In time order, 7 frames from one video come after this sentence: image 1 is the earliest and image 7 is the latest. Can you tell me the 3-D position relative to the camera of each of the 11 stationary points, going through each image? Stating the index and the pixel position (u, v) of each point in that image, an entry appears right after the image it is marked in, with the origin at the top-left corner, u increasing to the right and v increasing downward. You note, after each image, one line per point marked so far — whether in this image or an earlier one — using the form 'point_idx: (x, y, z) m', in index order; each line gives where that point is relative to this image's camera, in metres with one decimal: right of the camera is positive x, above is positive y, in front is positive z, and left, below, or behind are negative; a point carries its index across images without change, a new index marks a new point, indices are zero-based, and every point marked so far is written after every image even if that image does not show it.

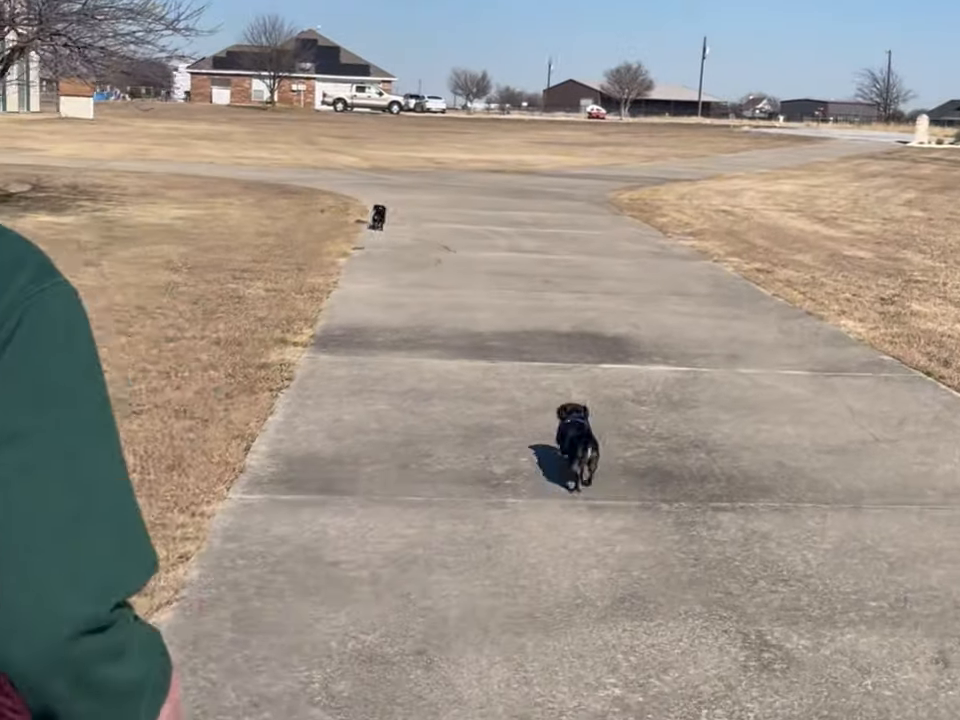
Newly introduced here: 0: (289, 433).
0: (-0.7, -0.3, +5.2) m
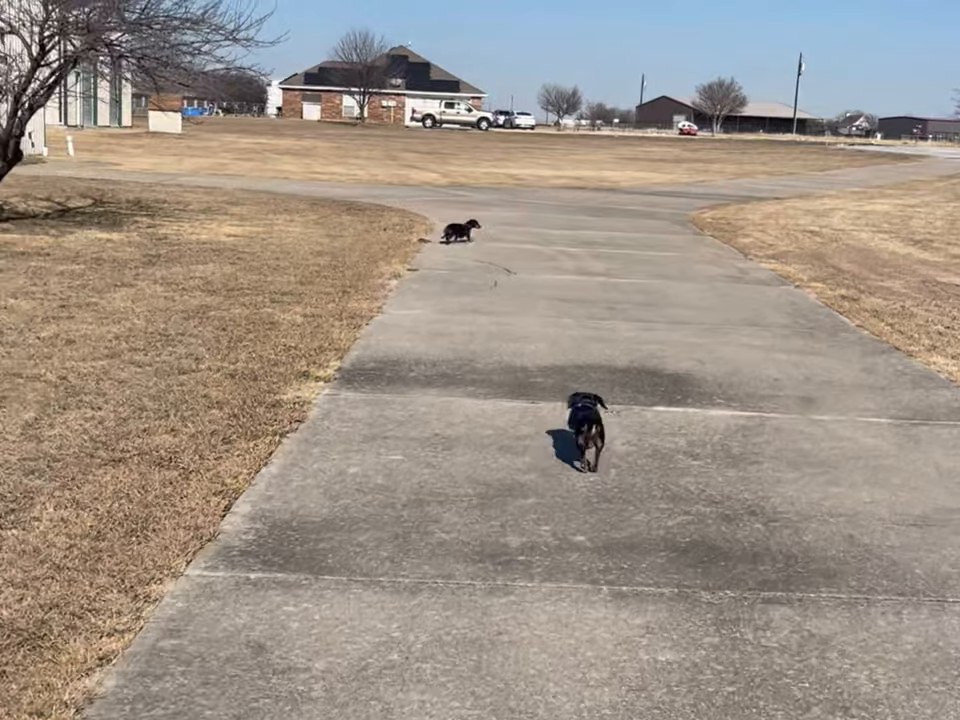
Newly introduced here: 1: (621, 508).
0: (-0.6, -0.4, +4.5) m
1: (+0.5, -0.5, +4.5) m
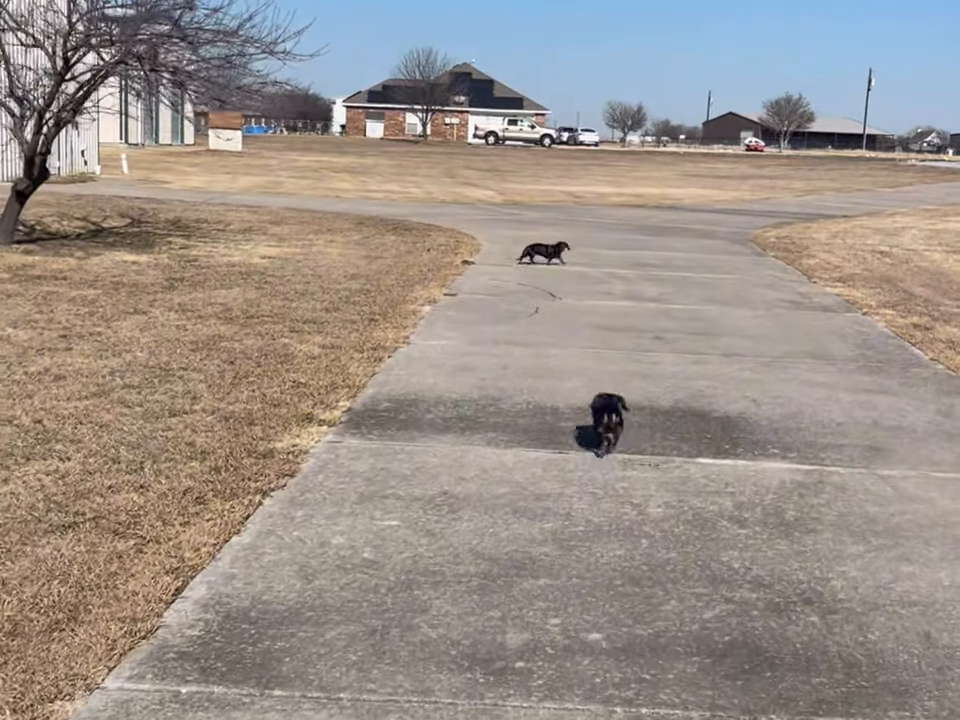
0: (-0.6, -0.6, +3.8) m
1: (+0.5, -0.6, +3.7) m
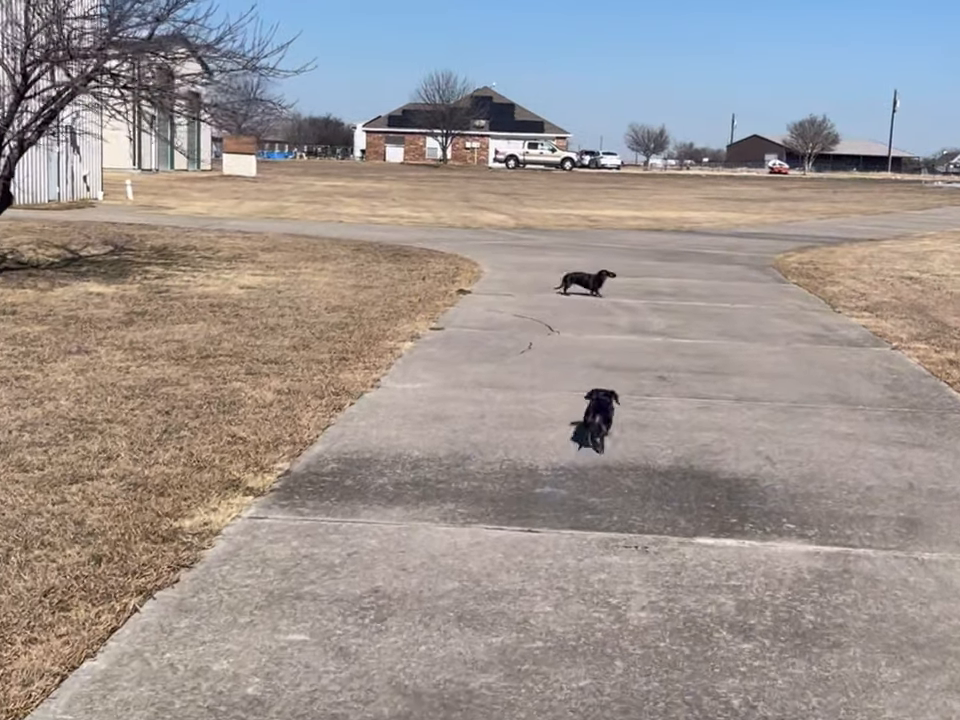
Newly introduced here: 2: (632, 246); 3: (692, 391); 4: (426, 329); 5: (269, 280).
0: (-0.8, -0.7, +2.9) m
1: (+0.3, -0.8, +2.8) m
2: (+2.1, +1.6, +19.4) m
3: (+1.1, -0.2, +7.2) m
4: (-0.4, +0.2, +9.3) m
5: (-1.9, +0.7, +12.2) m
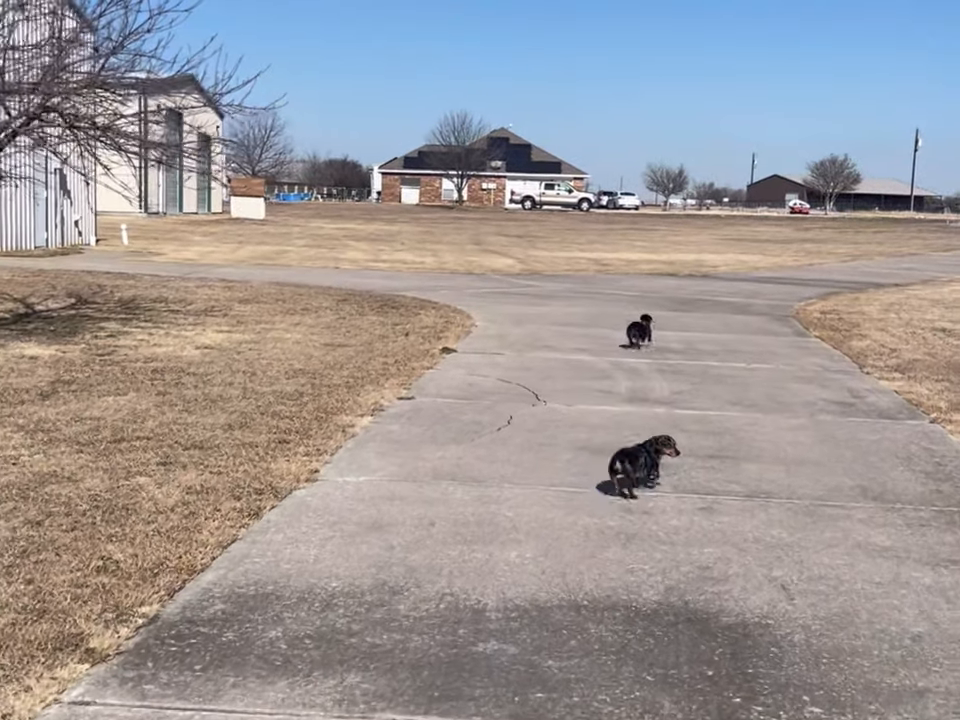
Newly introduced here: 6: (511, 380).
0: (-1.1, -1.0, +1.7) m
1: (0.0, -1.0, +1.6) m
2: (+2.1, +0.9, +18.2) m
3: (+0.9, -0.5, +6.0) m
4: (-0.5, -0.2, +8.1) m
5: (-2.0, +0.2, +11.0) m
6: (+0.2, -0.1, +9.2) m
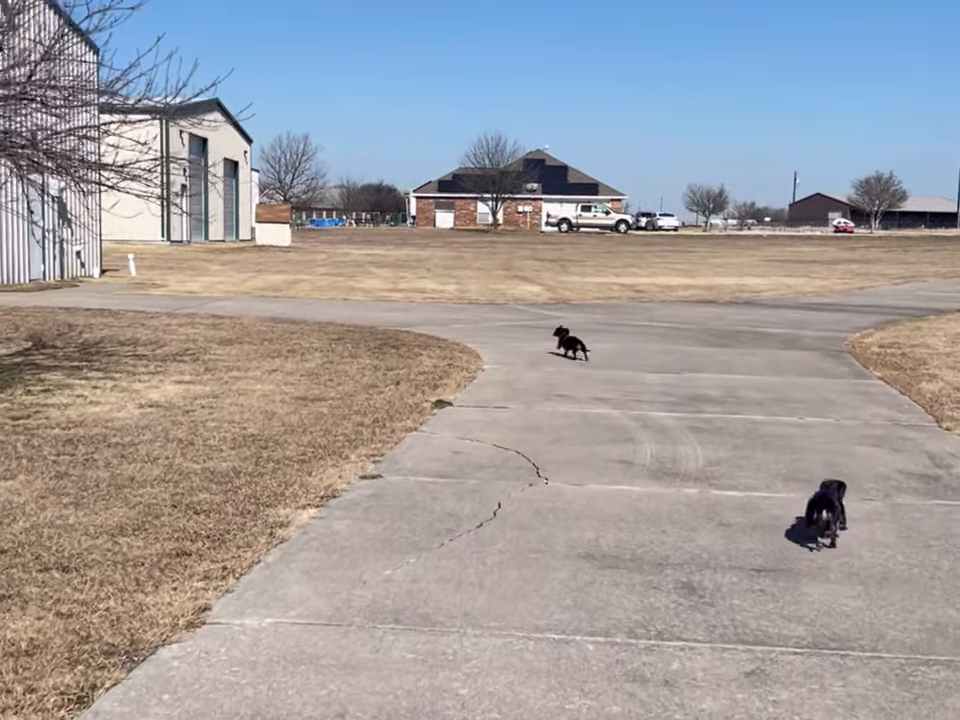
0: (-1.3, -1.2, 0.0) m
1: (-0.2, -1.2, -0.1) m
2: (+2.4, +0.4, +16.5) m
3: (+0.8, -0.8, +4.3) m
4: (-0.6, -0.6, +6.4) m
5: (-1.9, -0.2, +9.4) m
6: (+0.2, -0.5, +7.5) m
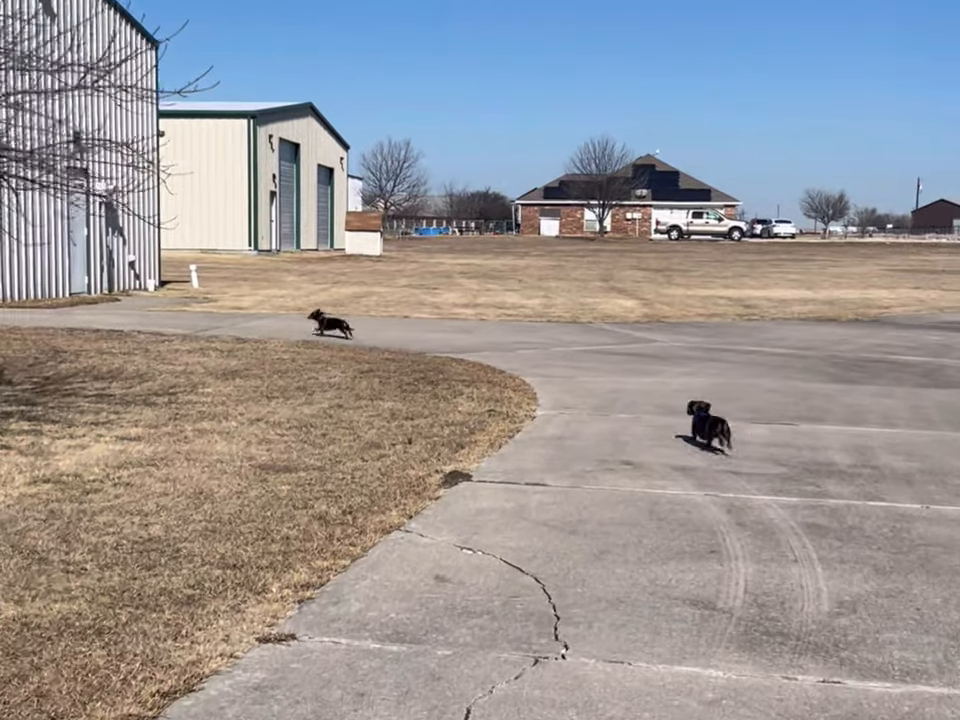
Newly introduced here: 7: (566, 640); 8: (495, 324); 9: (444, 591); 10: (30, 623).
0: (-1.9, -1.4, -2.4) m
1: (-0.8, -1.5, -2.7) m
2: (+3.1, +0.1, +13.7) m
3: (+0.5, -1.0, +1.7) m
4: (-0.7, -0.8, +3.9) m
5: (-1.8, -0.5, +7.0) m
6: (+0.2, -0.7, +4.9) m
7: (+0.3, -0.8, +4.0) m
8: (+0.2, +0.4, +16.5) m
9: (-0.1, -0.8, +4.6) m
10: (-1.3, -0.8, +4.0) m
